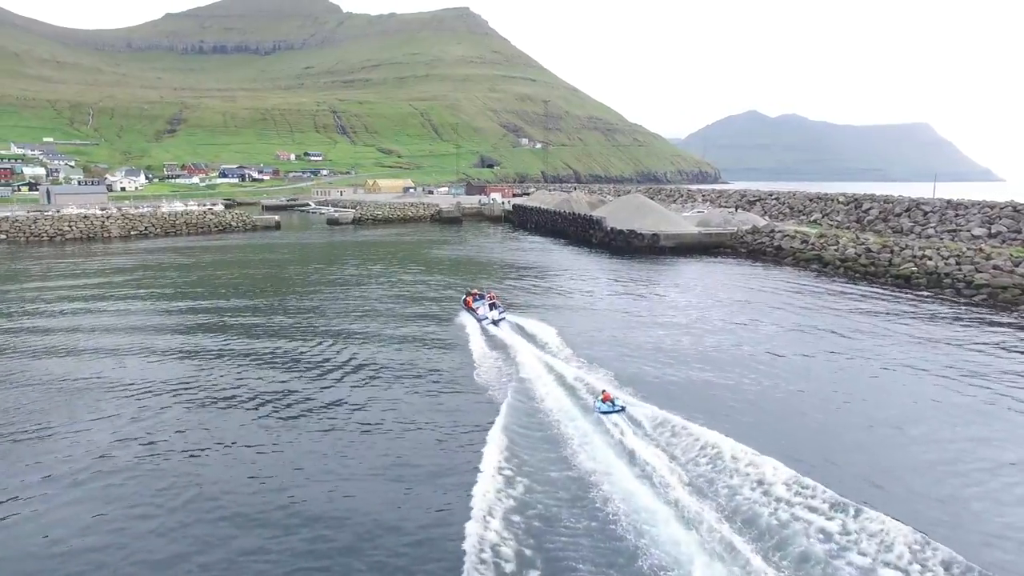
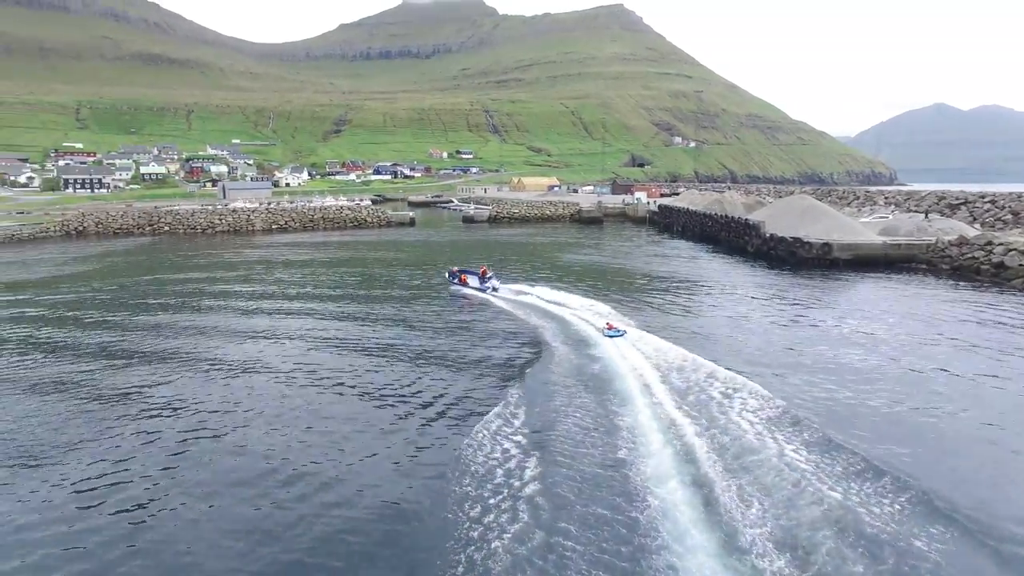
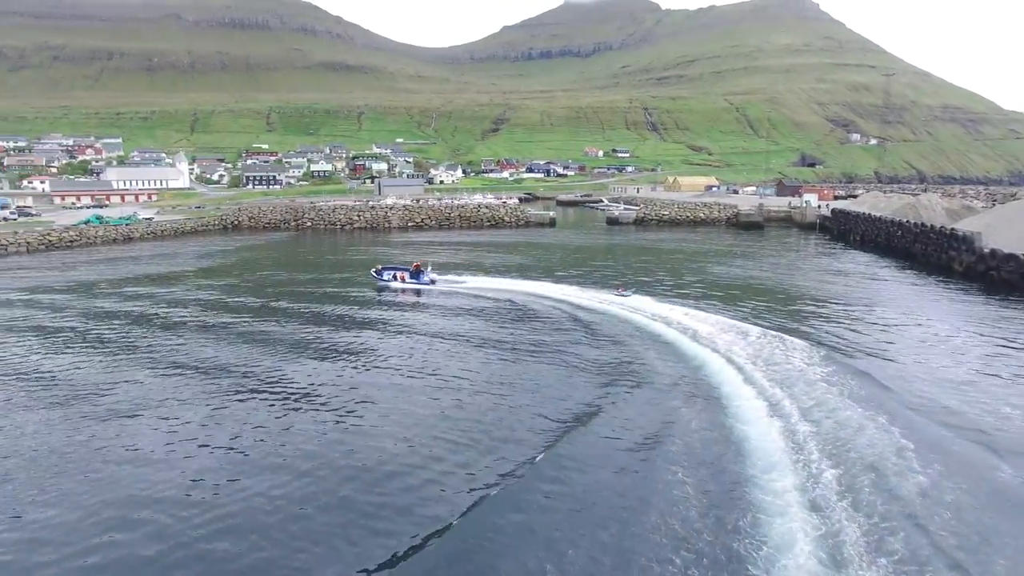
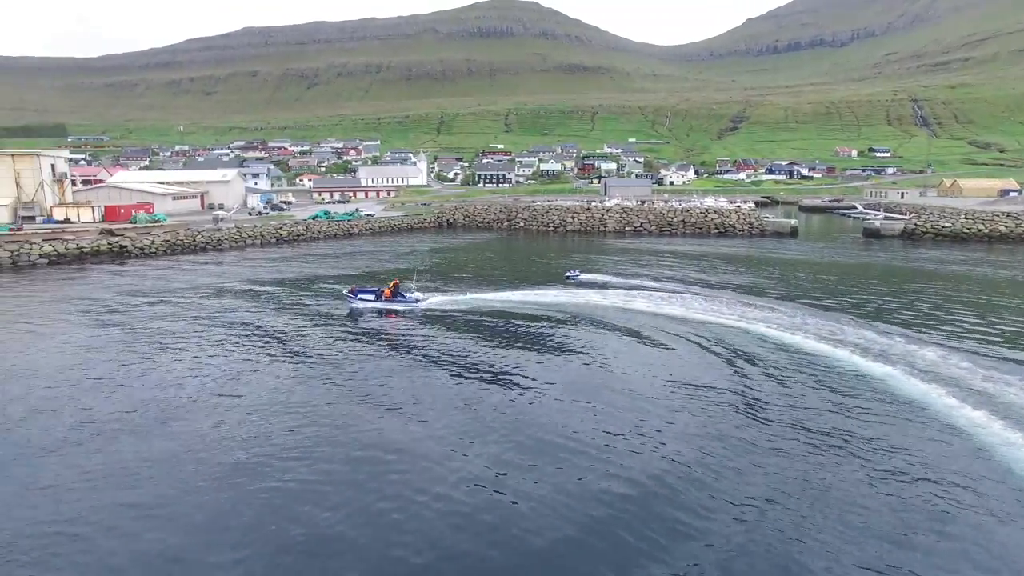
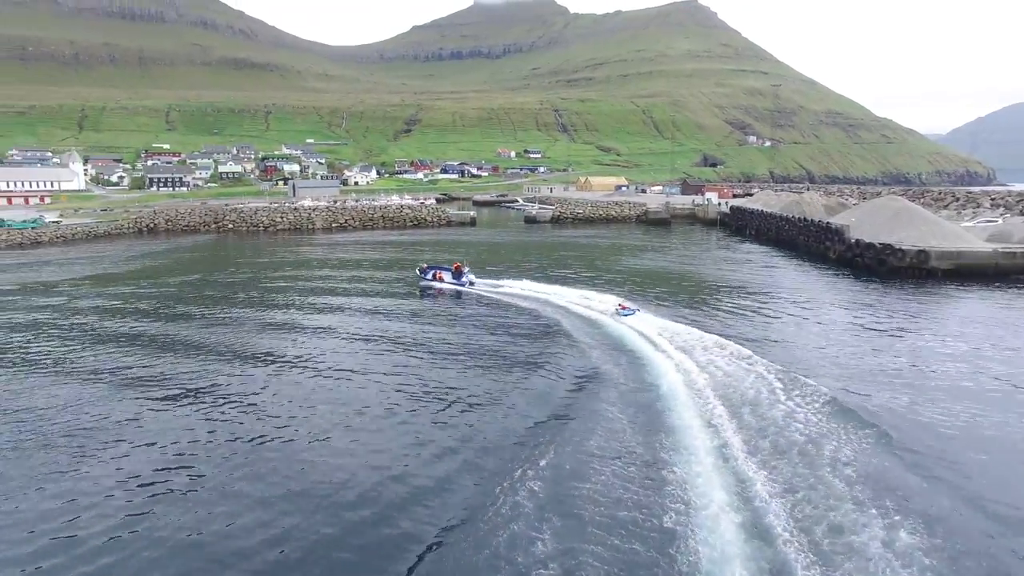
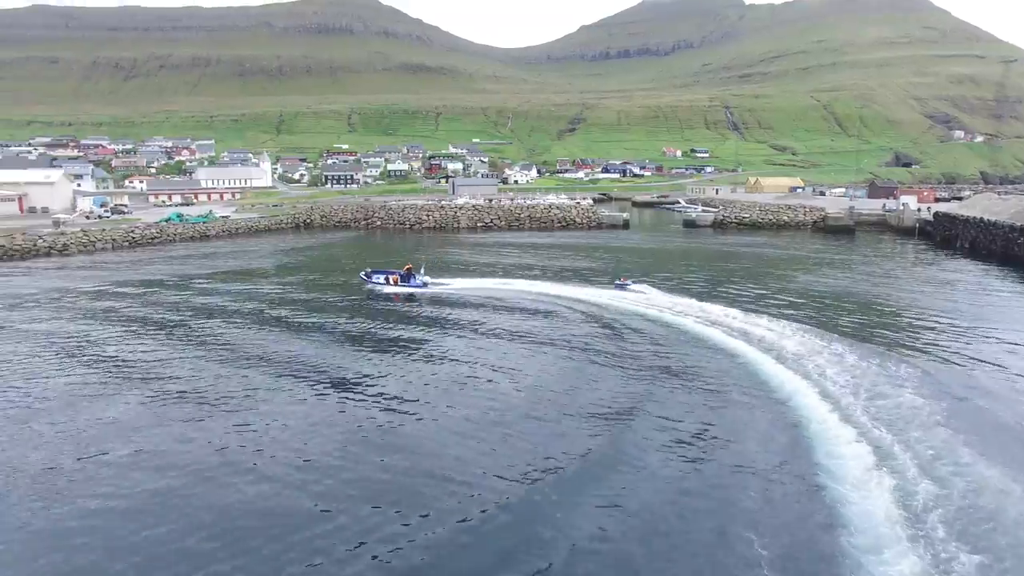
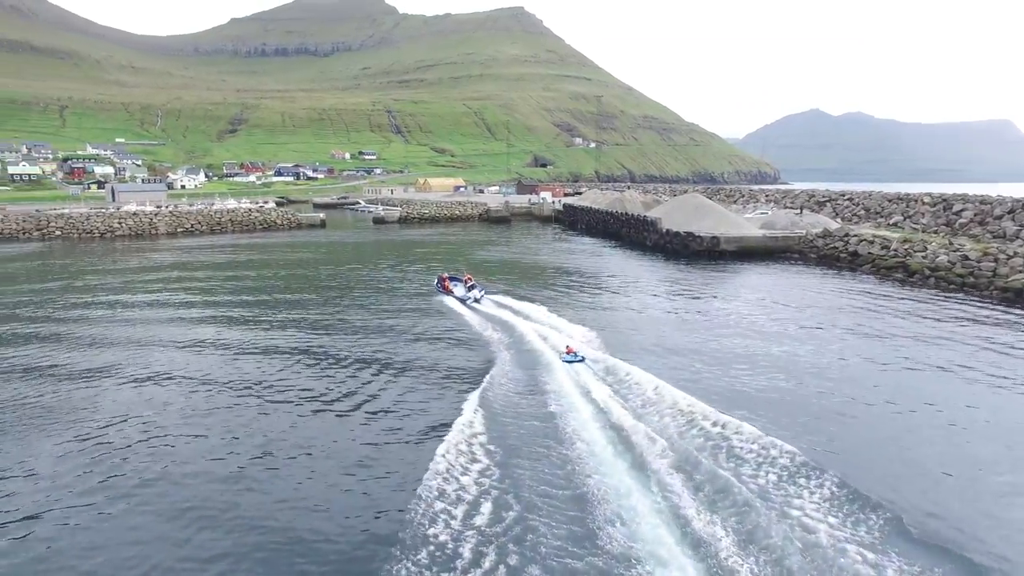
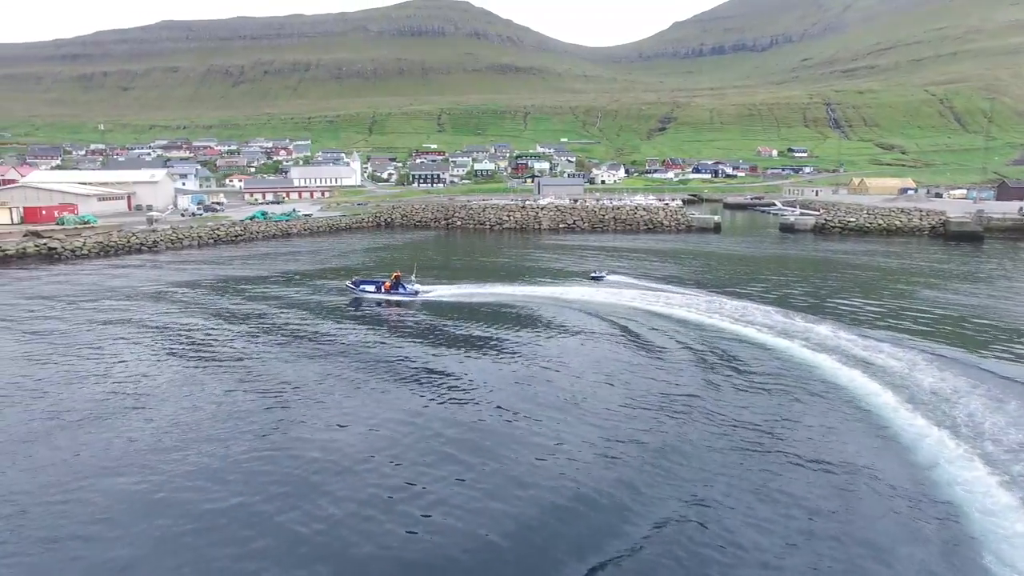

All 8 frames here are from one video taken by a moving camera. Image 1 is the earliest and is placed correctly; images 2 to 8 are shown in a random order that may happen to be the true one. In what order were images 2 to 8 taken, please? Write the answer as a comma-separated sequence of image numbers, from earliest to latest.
7, 2, 5, 3, 6, 8, 4
